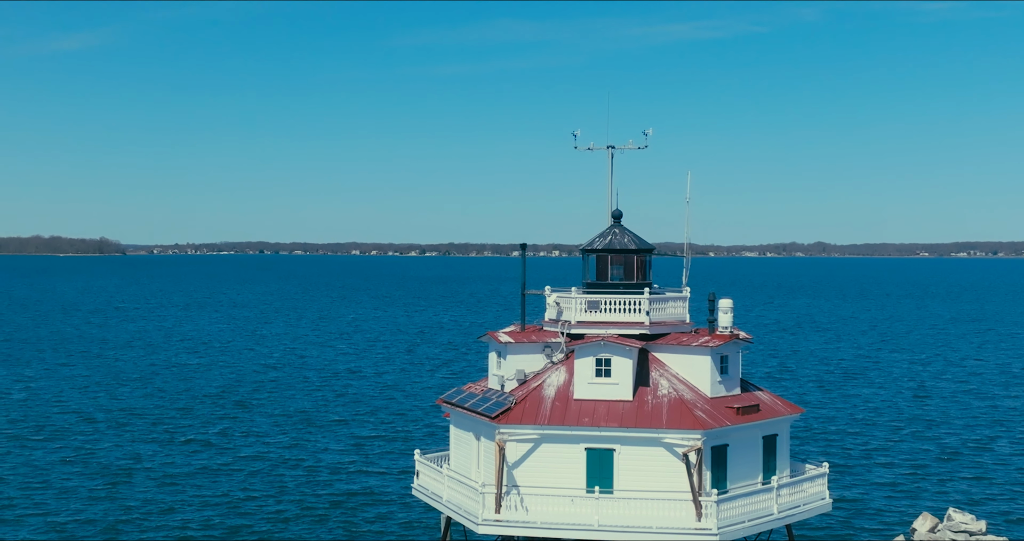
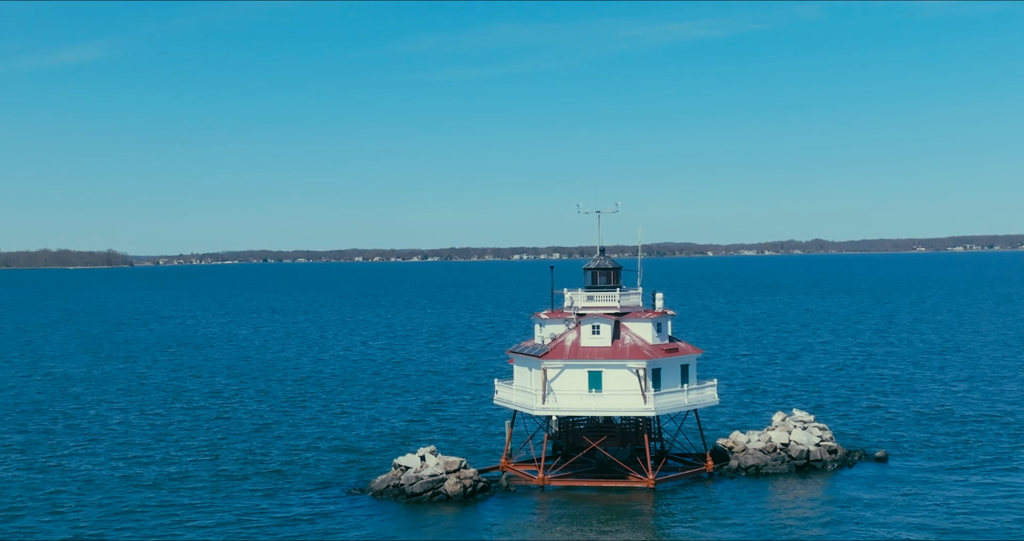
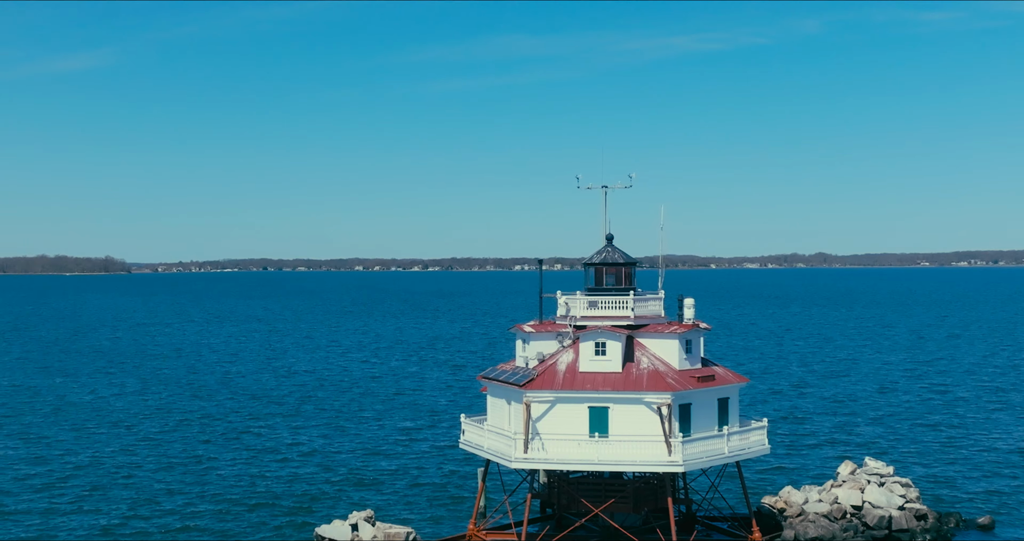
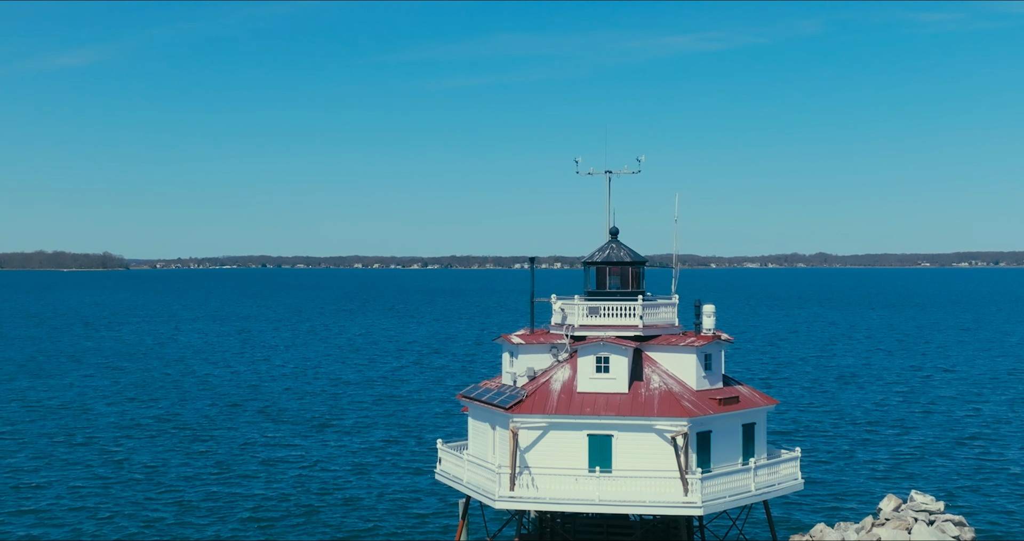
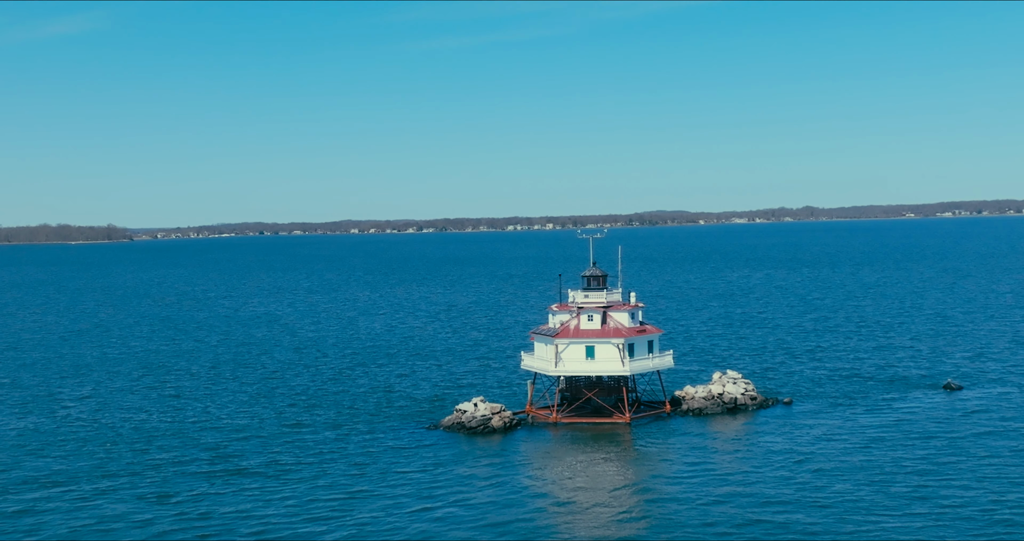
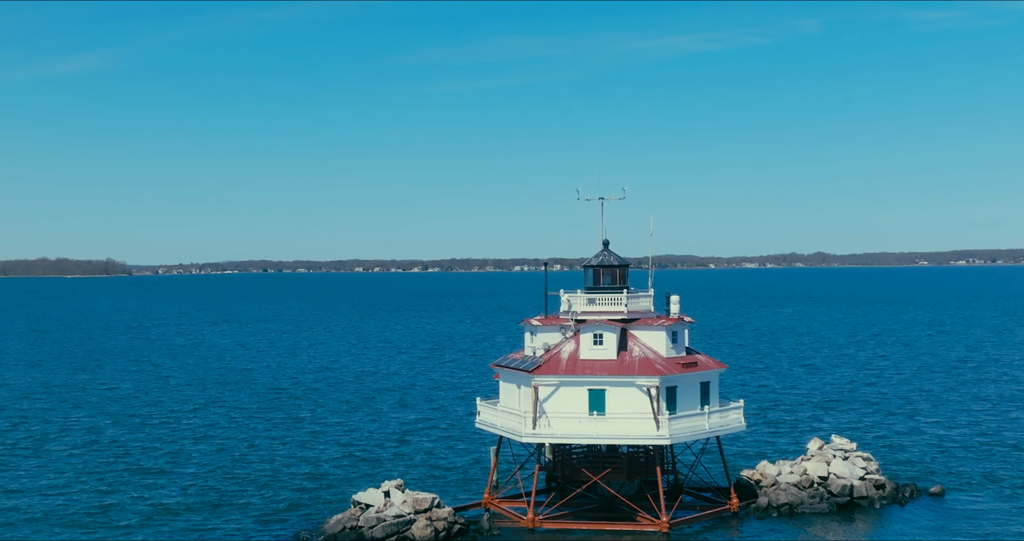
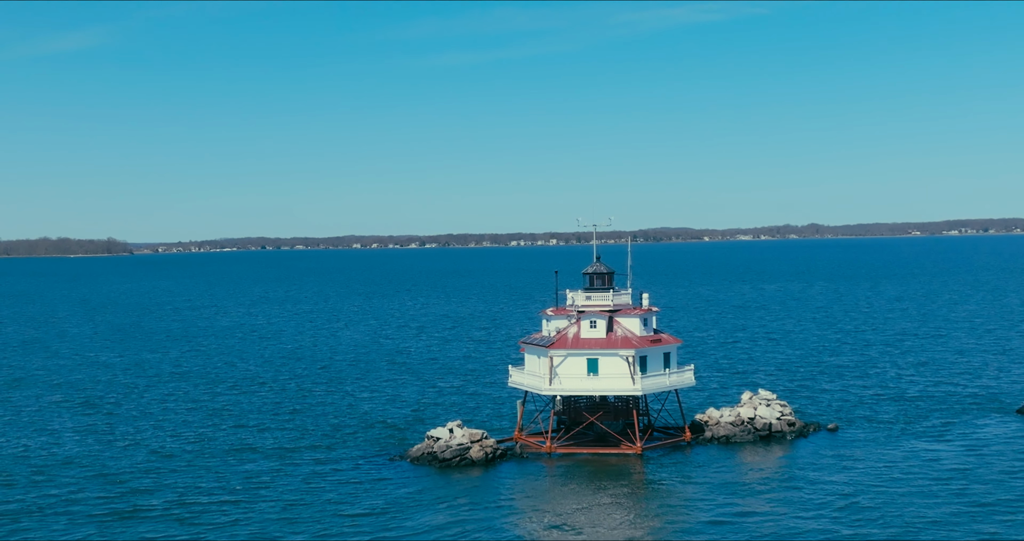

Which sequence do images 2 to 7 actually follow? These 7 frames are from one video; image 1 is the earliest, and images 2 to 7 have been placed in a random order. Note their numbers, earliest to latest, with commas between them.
4, 3, 6, 2, 7, 5
